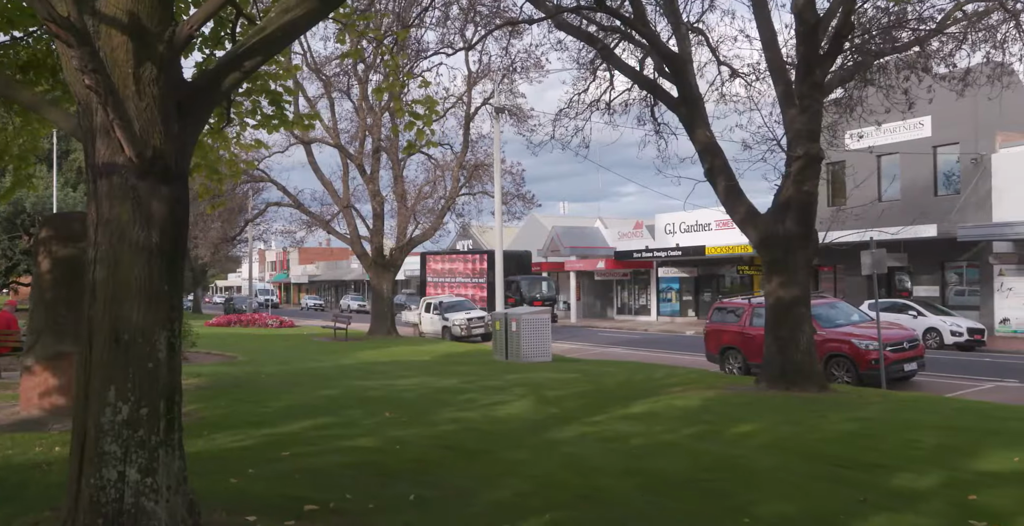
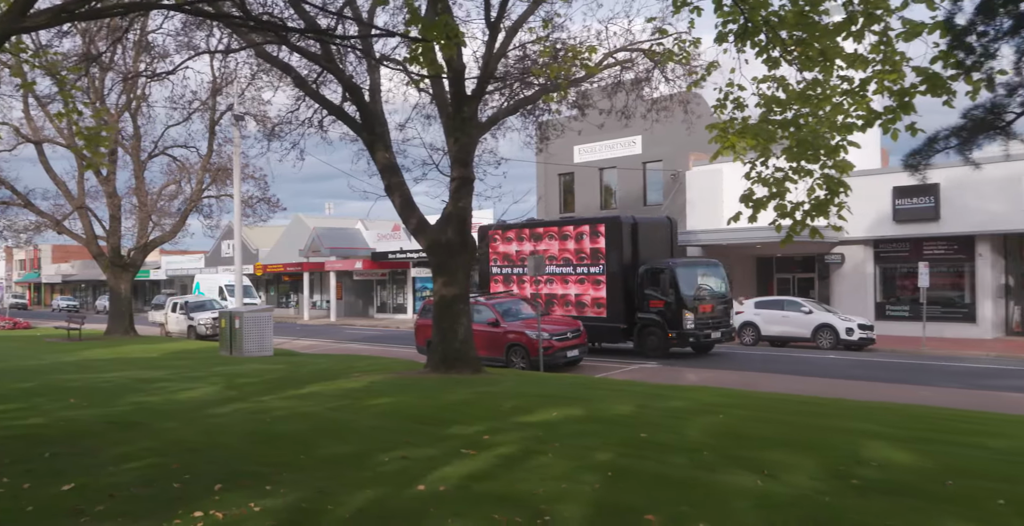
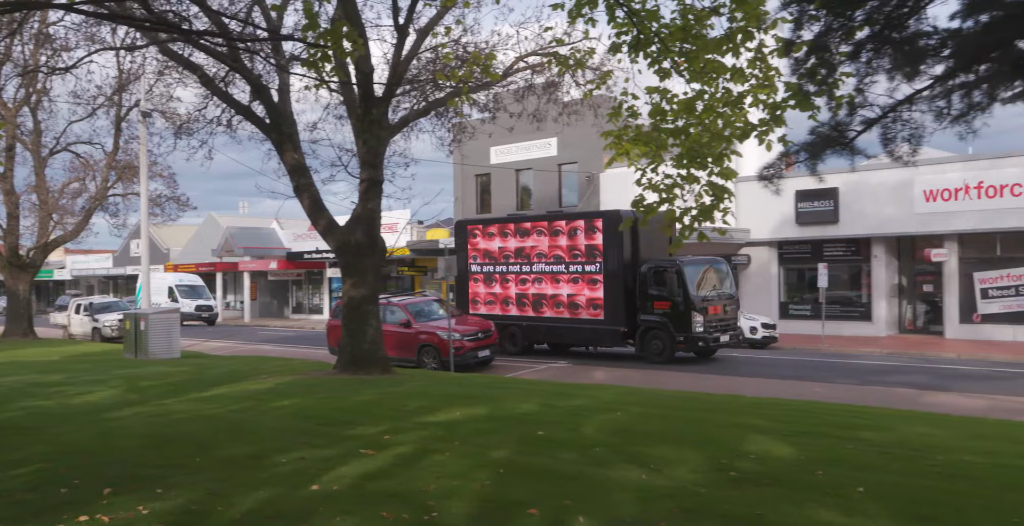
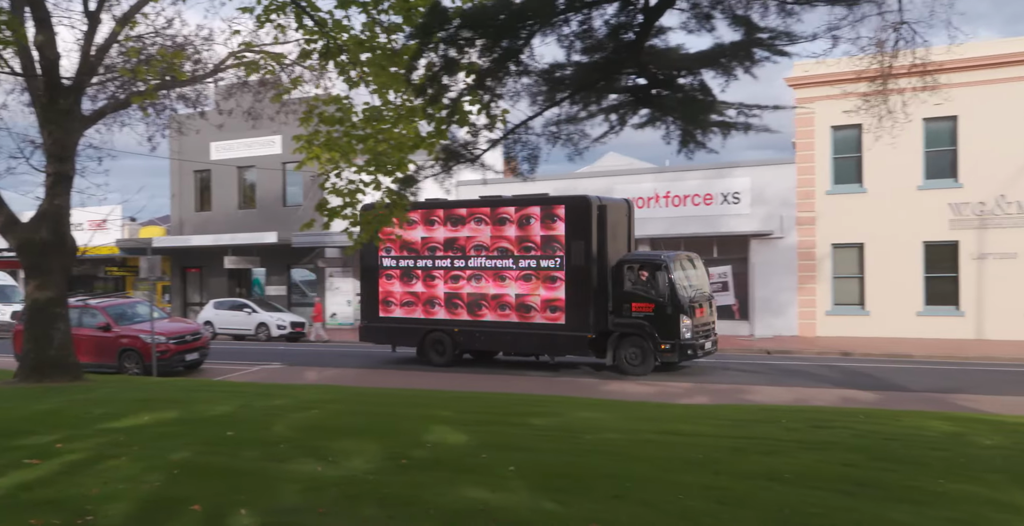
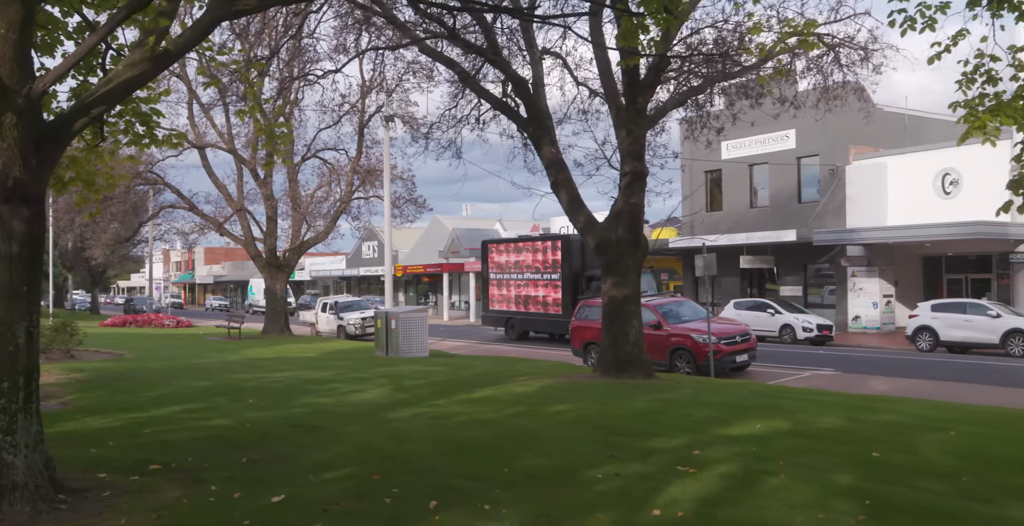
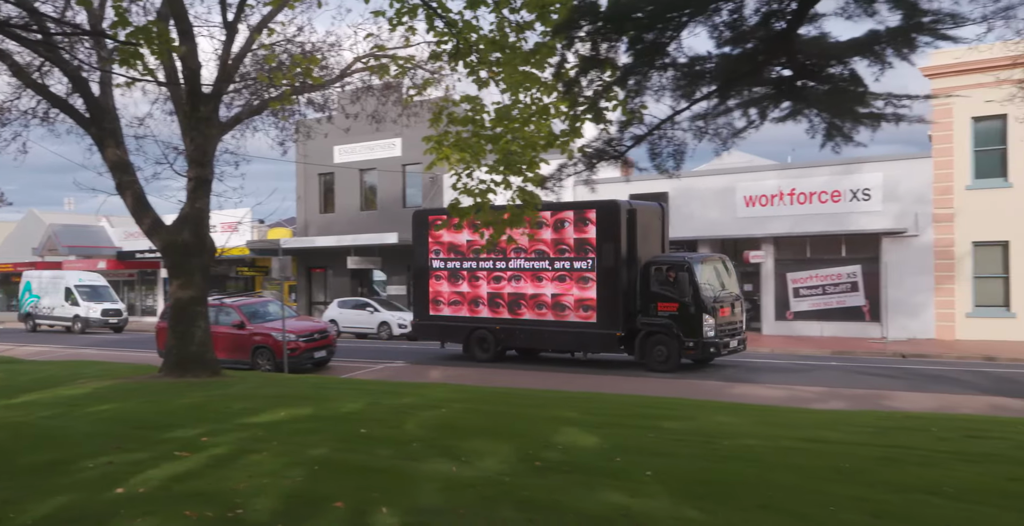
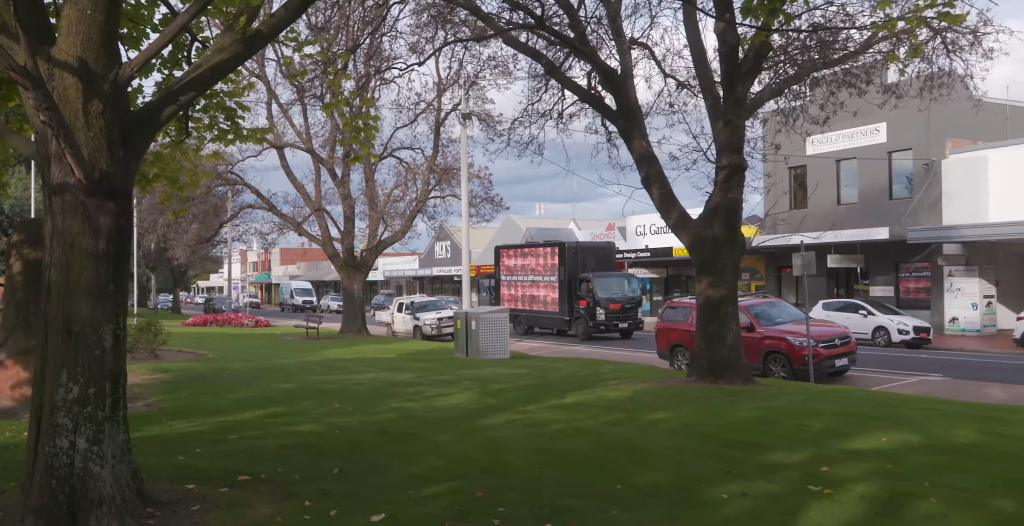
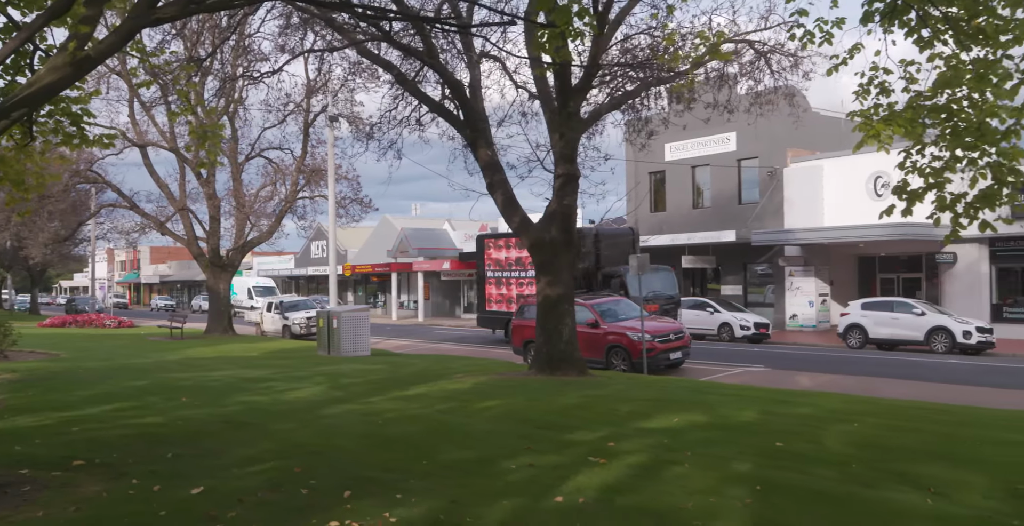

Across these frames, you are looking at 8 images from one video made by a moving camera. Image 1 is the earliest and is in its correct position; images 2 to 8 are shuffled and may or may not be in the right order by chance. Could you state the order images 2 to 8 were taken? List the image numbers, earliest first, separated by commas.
7, 5, 8, 2, 3, 6, 4
